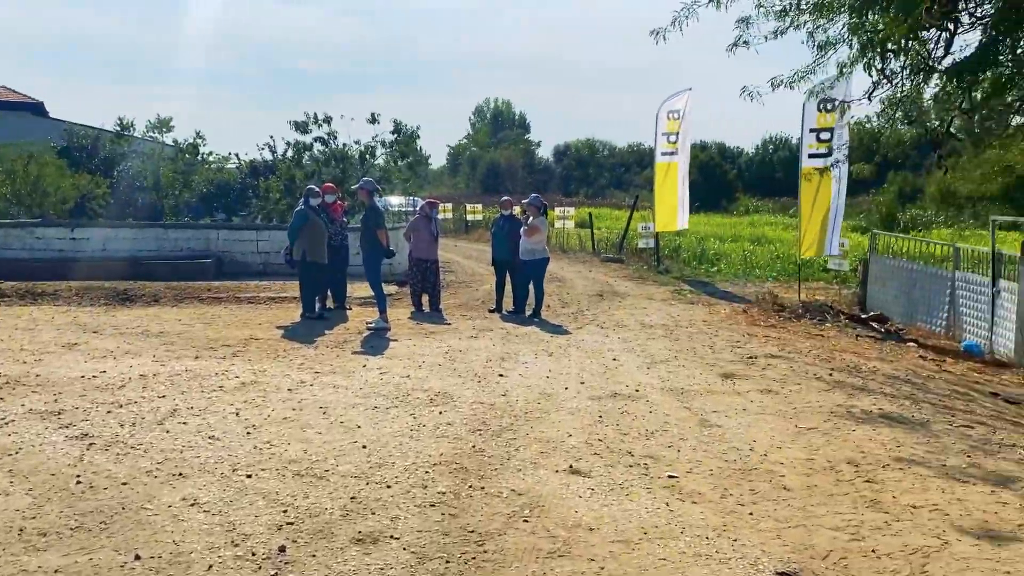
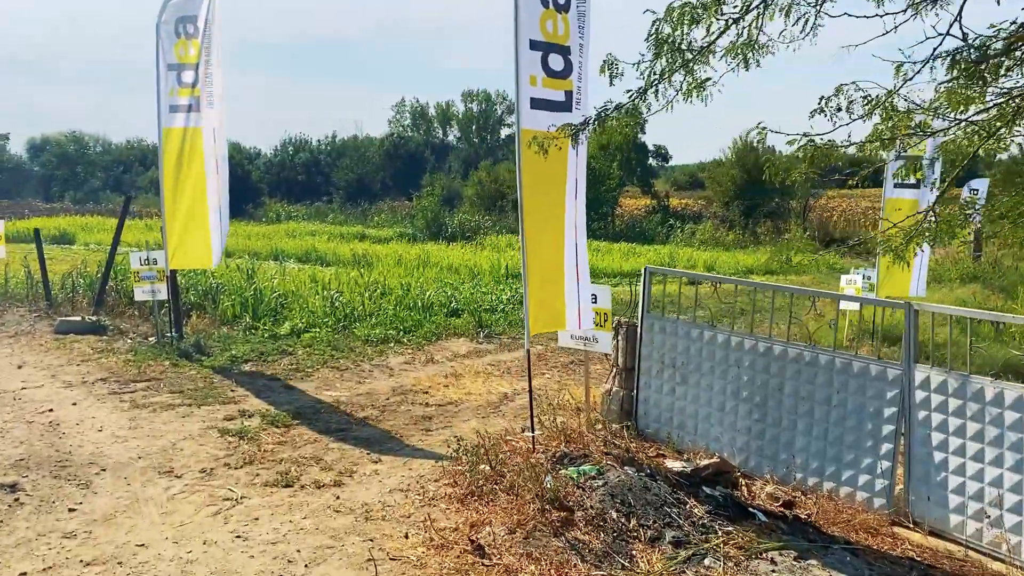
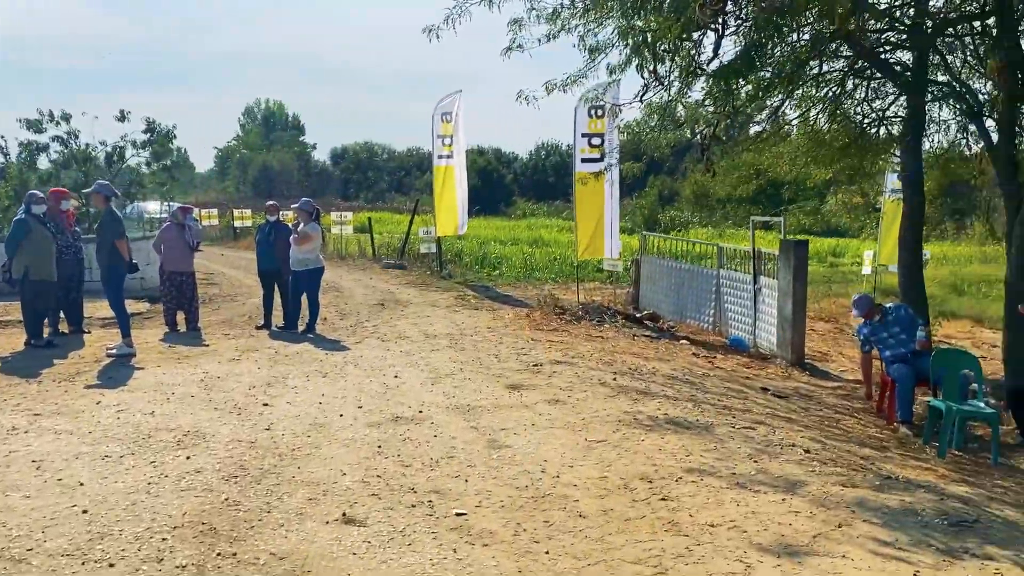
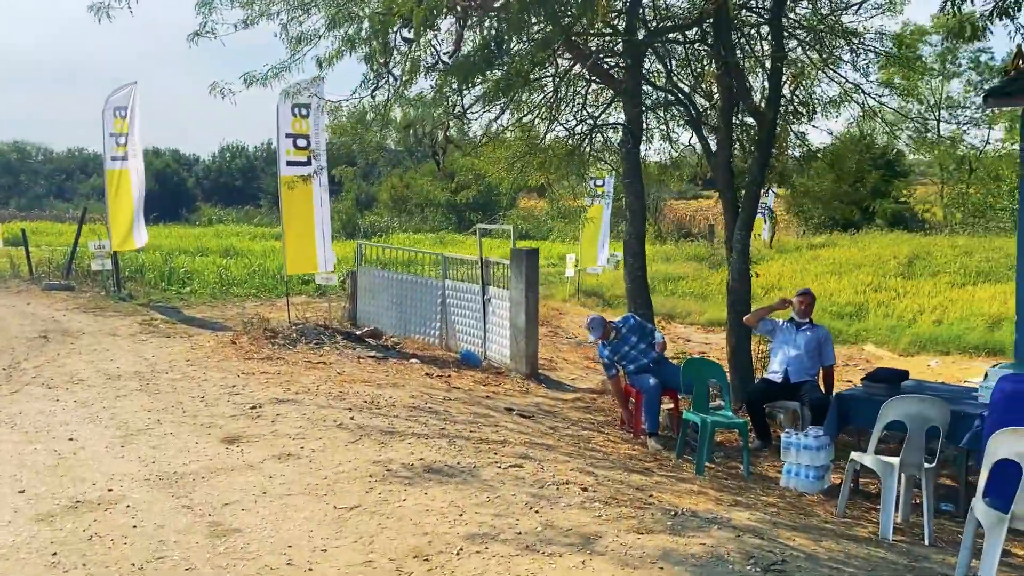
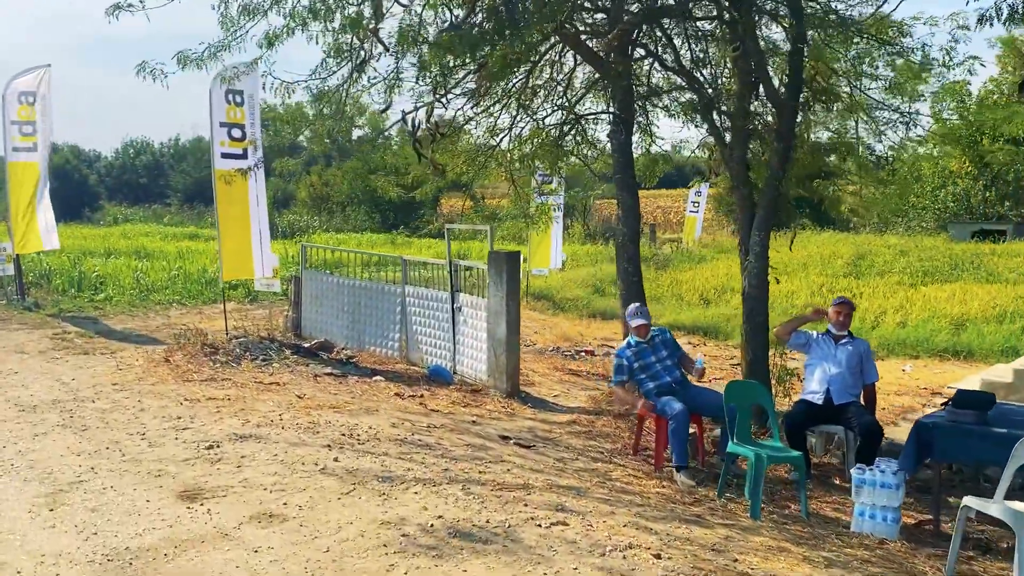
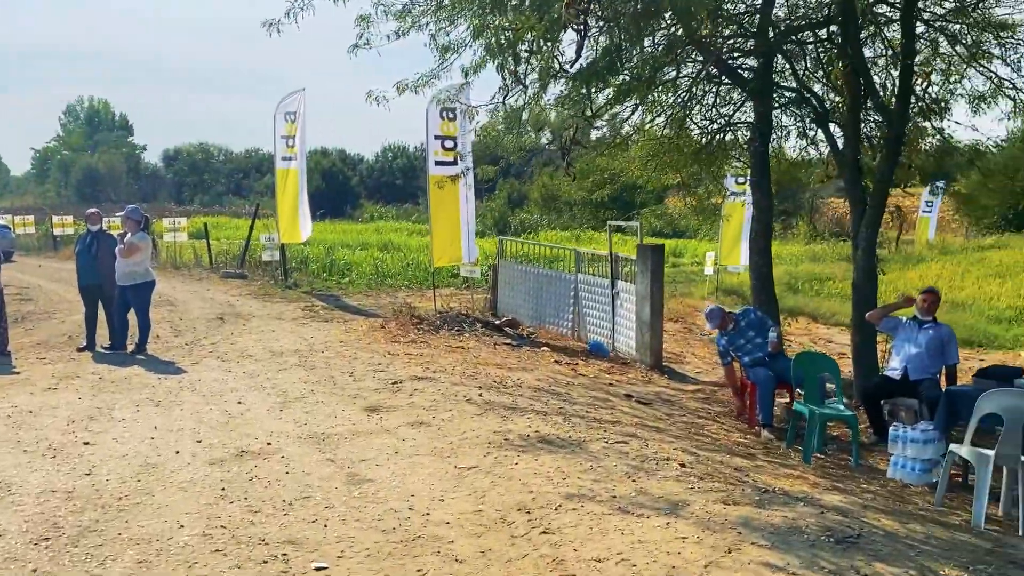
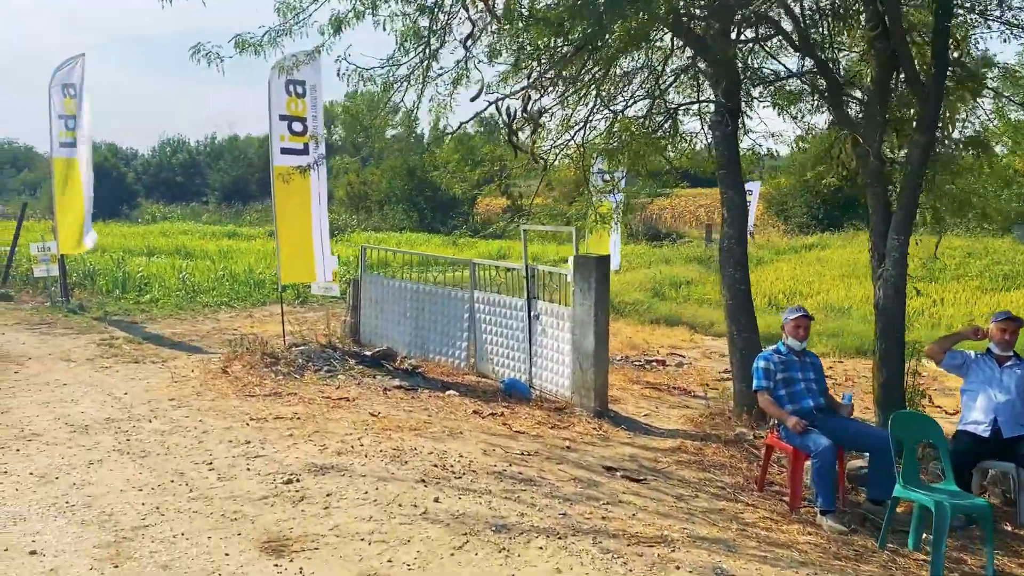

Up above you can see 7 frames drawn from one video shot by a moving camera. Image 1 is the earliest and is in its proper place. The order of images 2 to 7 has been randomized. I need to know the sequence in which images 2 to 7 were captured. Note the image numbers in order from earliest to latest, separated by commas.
3, 6, 4, 5, 7, 2
